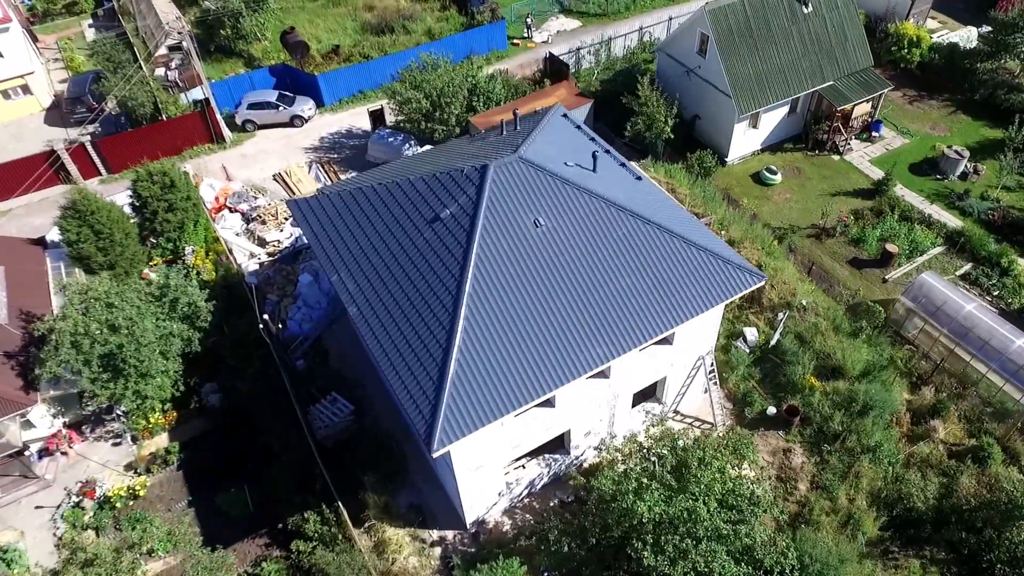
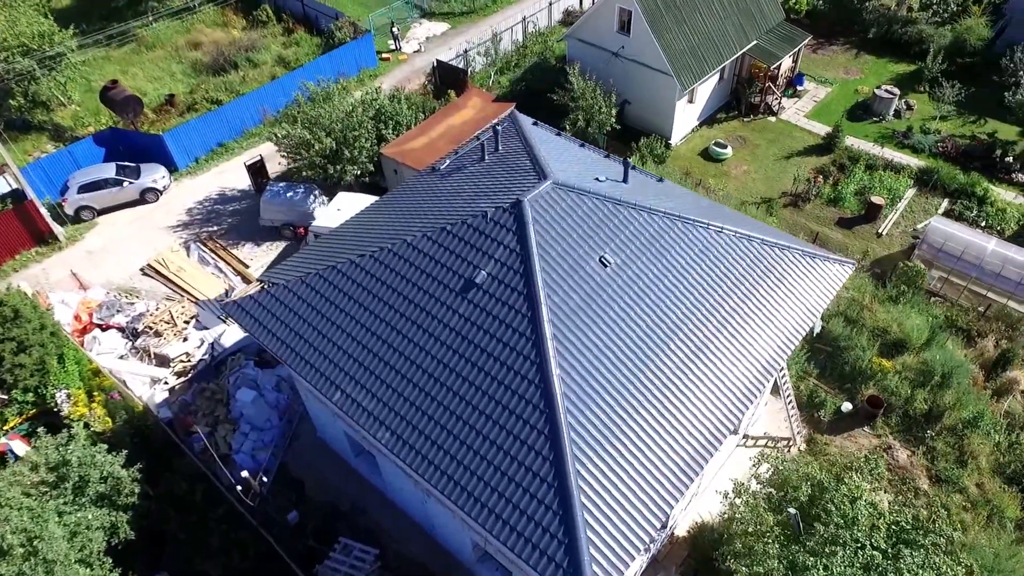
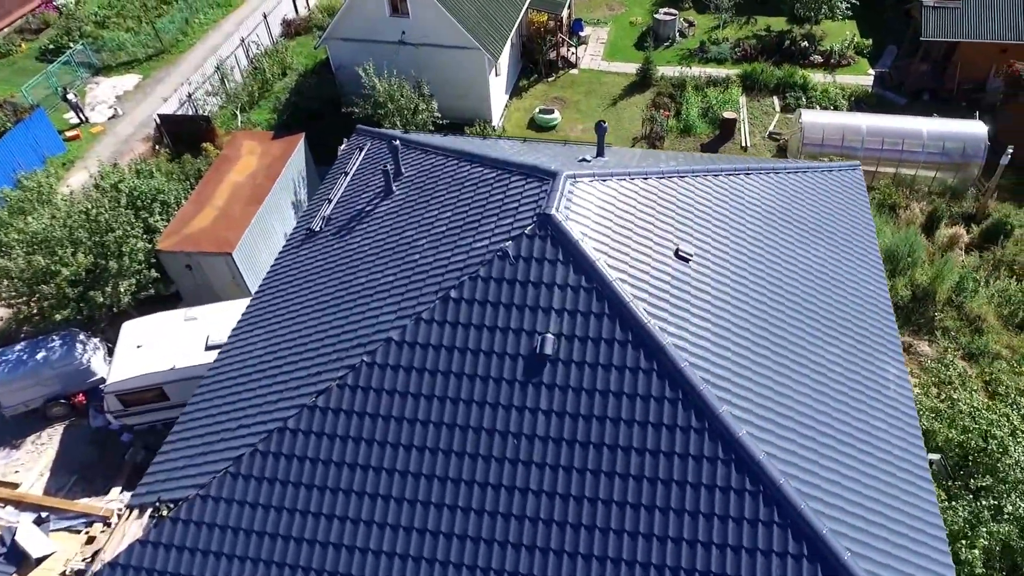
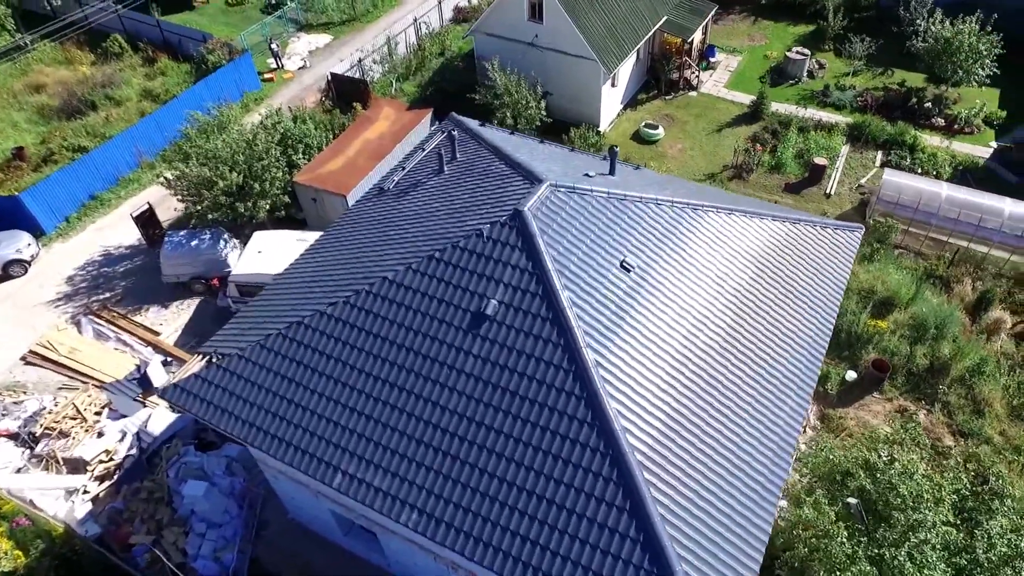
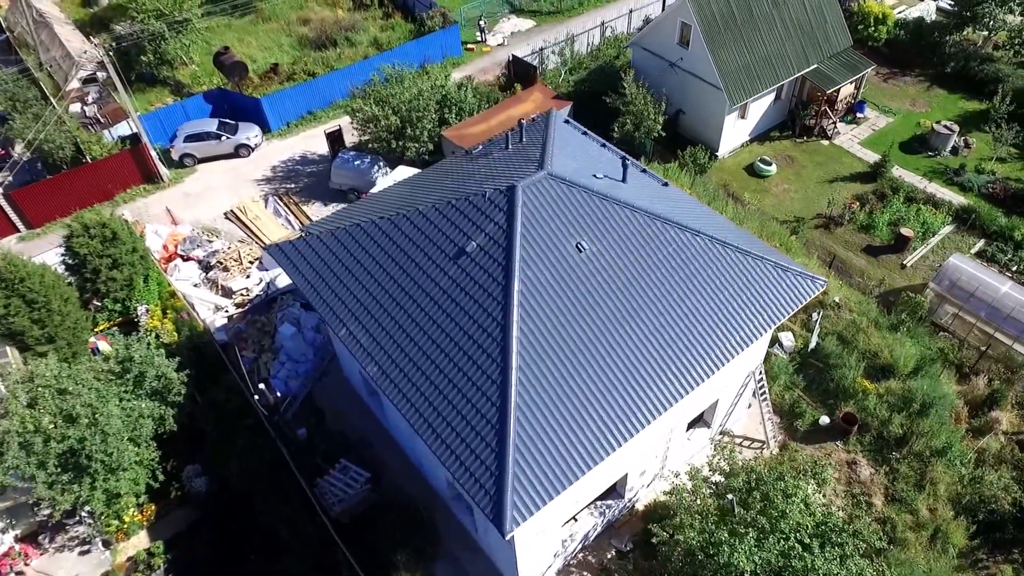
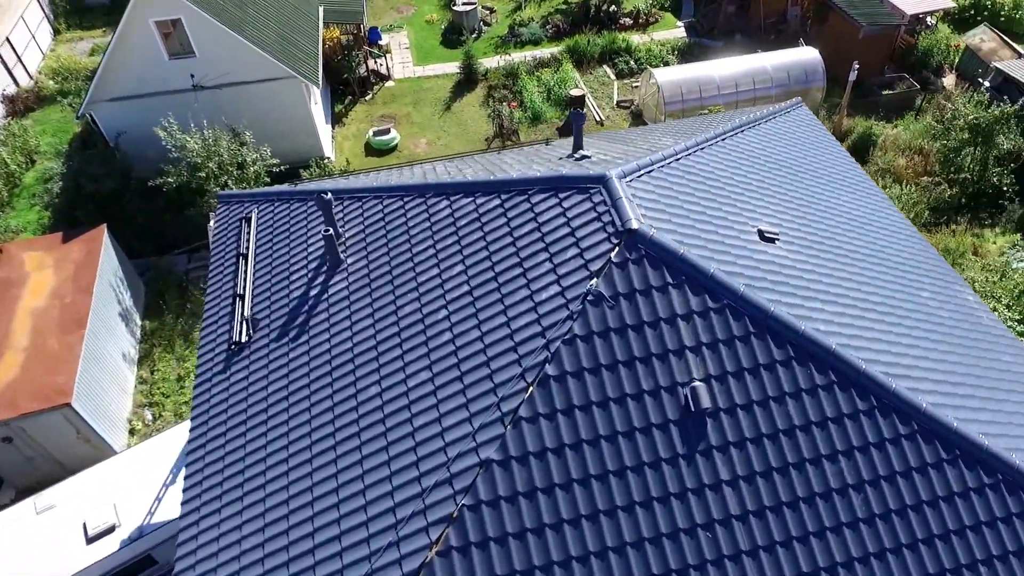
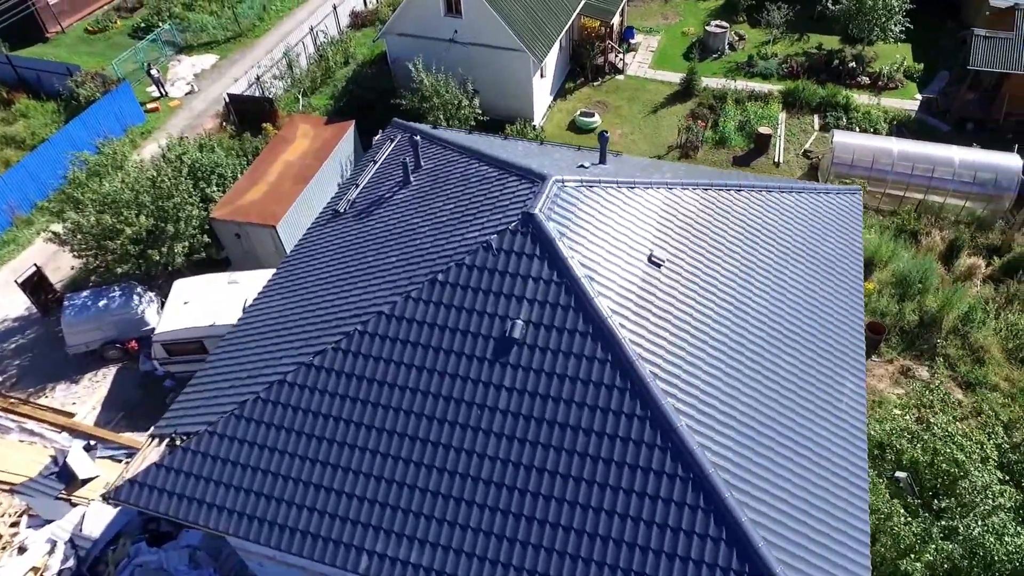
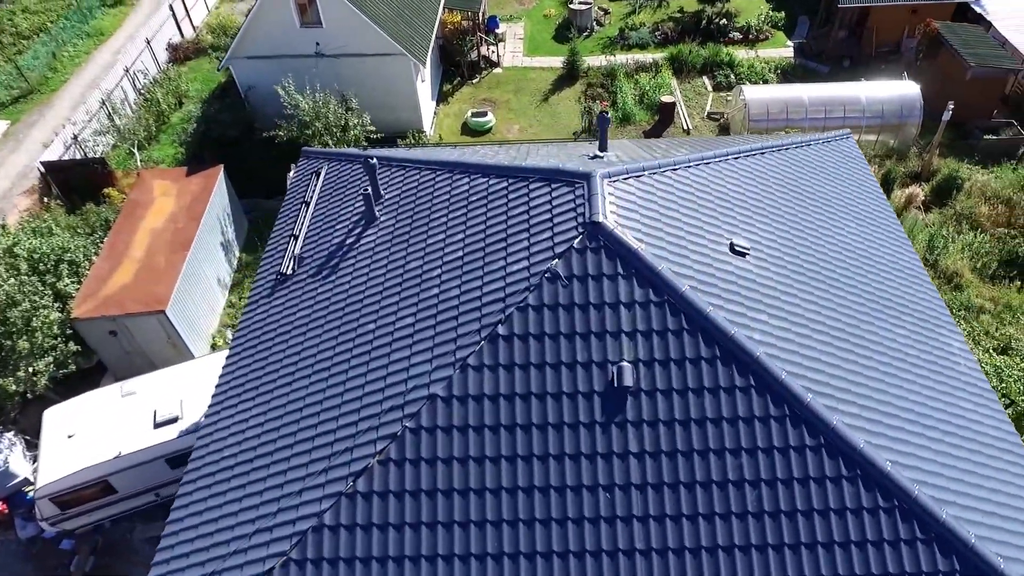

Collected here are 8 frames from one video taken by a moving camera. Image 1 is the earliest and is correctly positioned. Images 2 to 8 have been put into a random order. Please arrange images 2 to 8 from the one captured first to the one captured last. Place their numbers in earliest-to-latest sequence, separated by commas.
5, 2, 4, 7, 3, 8, 6
